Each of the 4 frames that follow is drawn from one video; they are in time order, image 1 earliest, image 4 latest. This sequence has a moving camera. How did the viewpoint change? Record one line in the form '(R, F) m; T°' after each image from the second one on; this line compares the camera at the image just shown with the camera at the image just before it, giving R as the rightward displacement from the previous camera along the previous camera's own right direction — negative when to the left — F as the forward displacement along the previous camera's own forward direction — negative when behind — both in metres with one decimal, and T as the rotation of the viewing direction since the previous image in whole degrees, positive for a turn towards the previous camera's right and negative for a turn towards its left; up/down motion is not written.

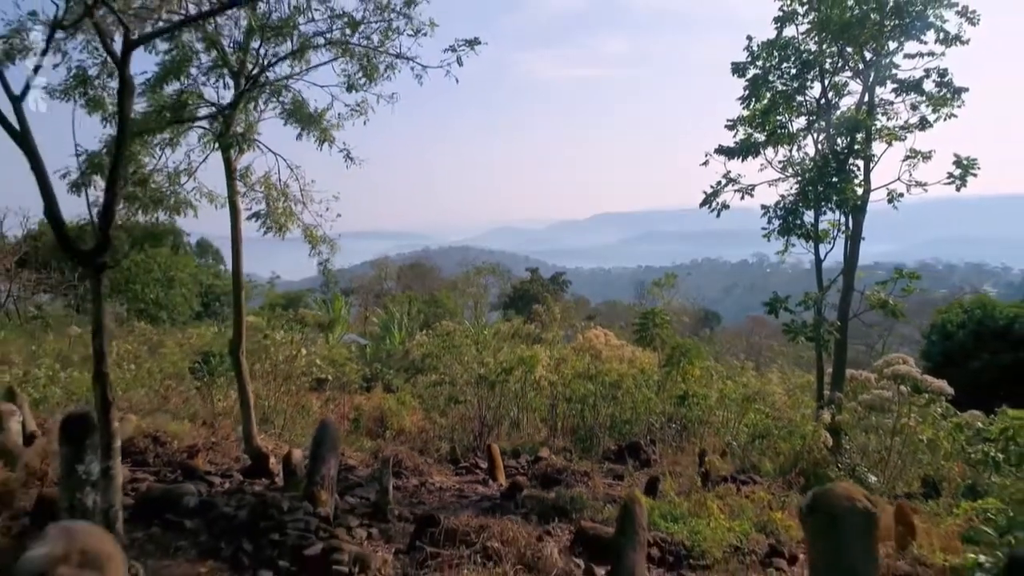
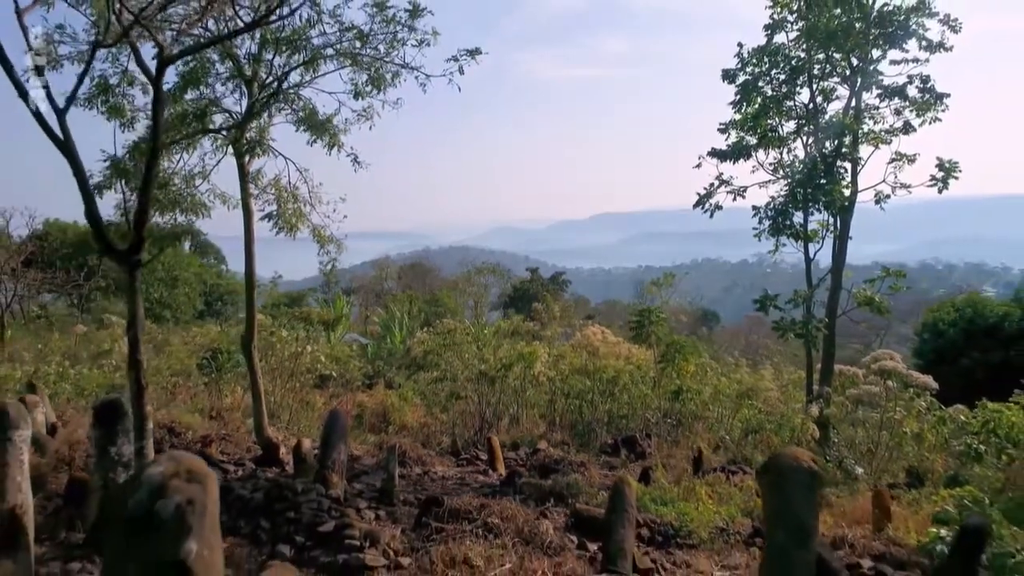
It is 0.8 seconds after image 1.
(0.0, -0.3) m; 0°
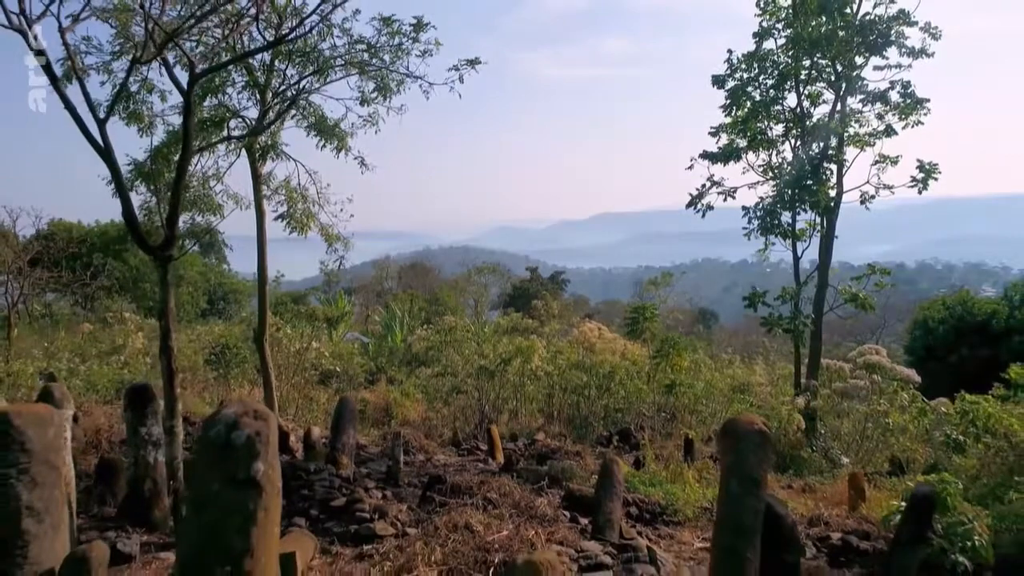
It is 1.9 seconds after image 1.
(0.0, -0.3) m; 0°
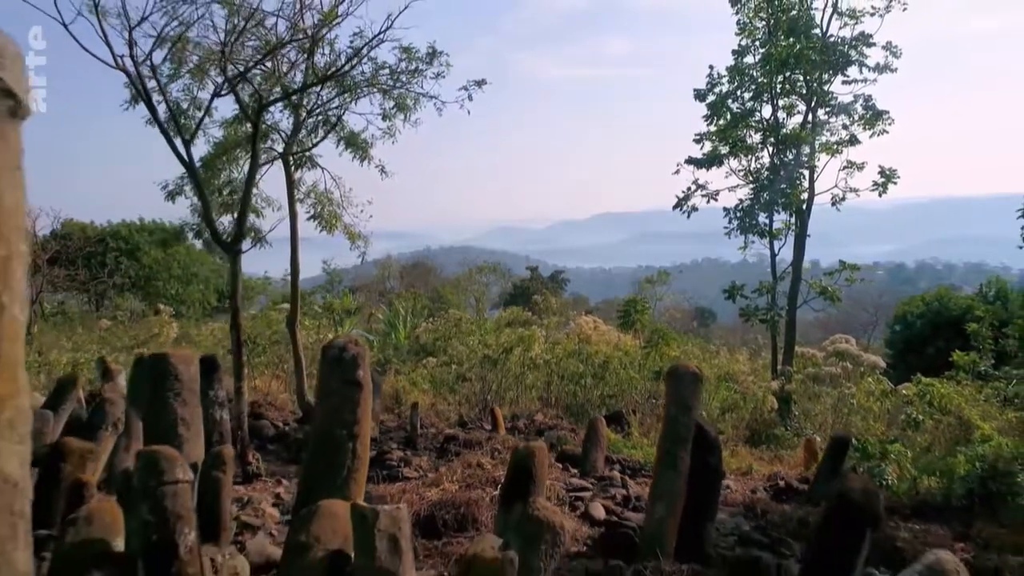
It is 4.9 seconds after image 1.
(0.0, -0.8) m; 0°
